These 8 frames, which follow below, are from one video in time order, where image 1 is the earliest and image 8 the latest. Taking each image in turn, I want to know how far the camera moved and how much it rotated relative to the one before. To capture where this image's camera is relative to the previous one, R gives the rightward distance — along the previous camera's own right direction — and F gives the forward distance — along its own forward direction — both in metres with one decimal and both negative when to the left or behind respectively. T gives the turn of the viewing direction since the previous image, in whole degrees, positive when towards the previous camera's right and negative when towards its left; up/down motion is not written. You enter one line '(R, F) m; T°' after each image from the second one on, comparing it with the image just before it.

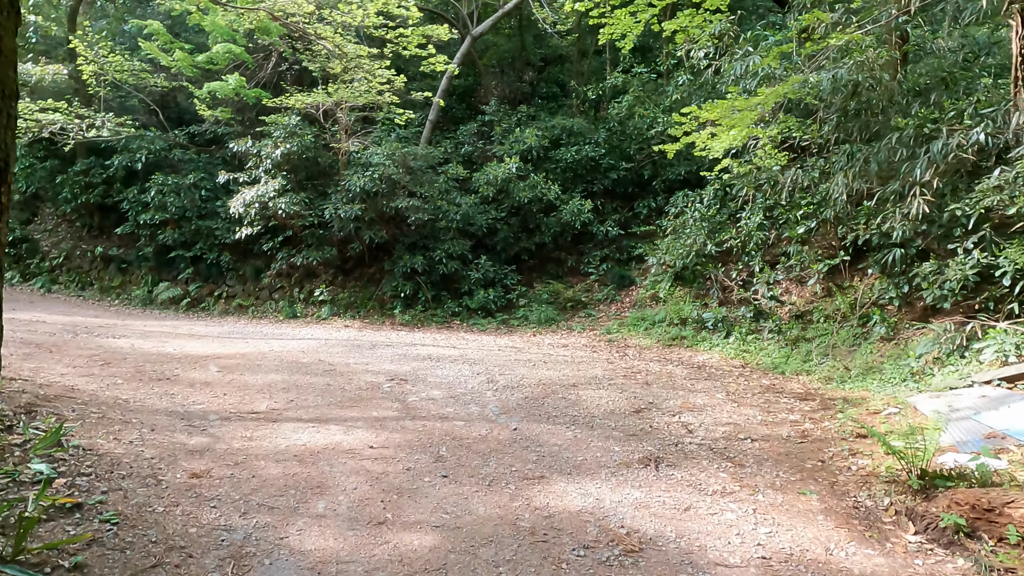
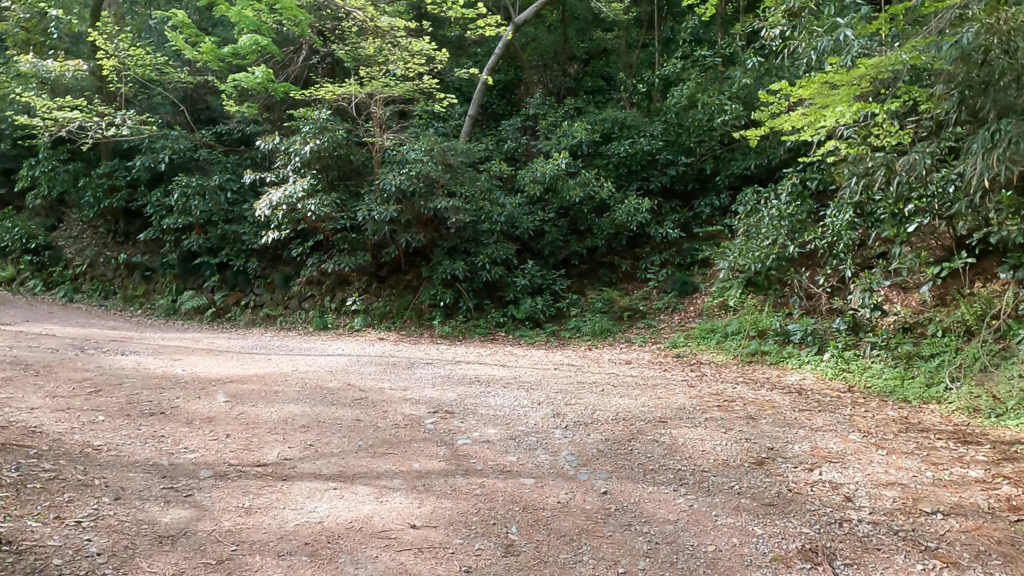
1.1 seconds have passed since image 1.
(-0.3, +1.2) m; -3°
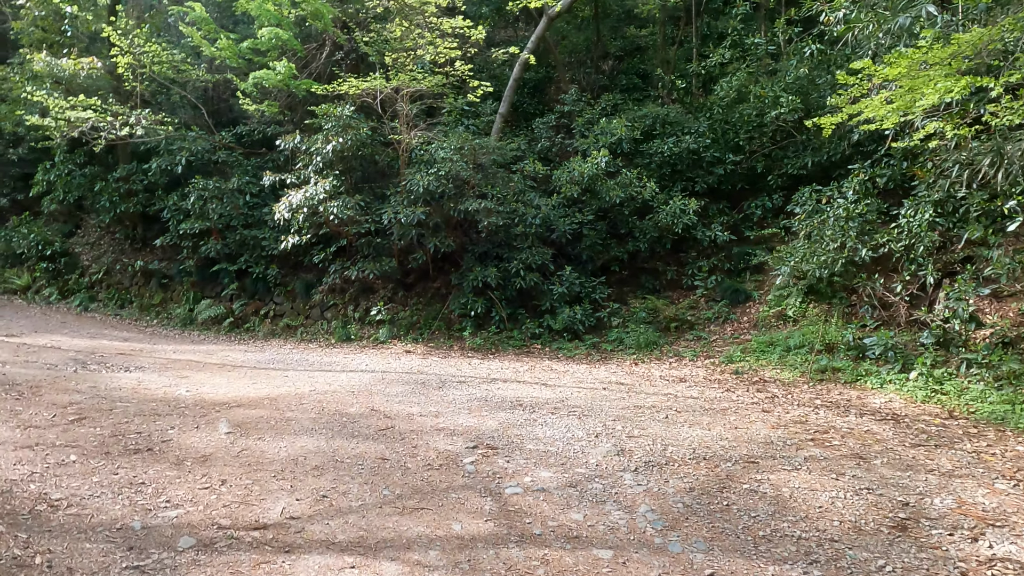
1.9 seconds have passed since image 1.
(-0.2, +0.8) m; -2°
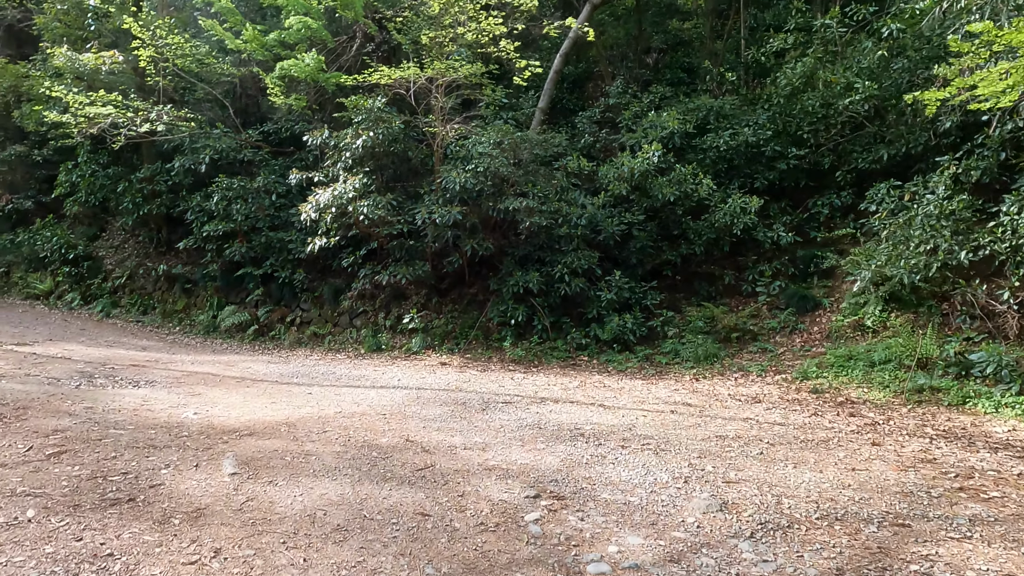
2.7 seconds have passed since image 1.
(-0.2, +0.8) m; -3°
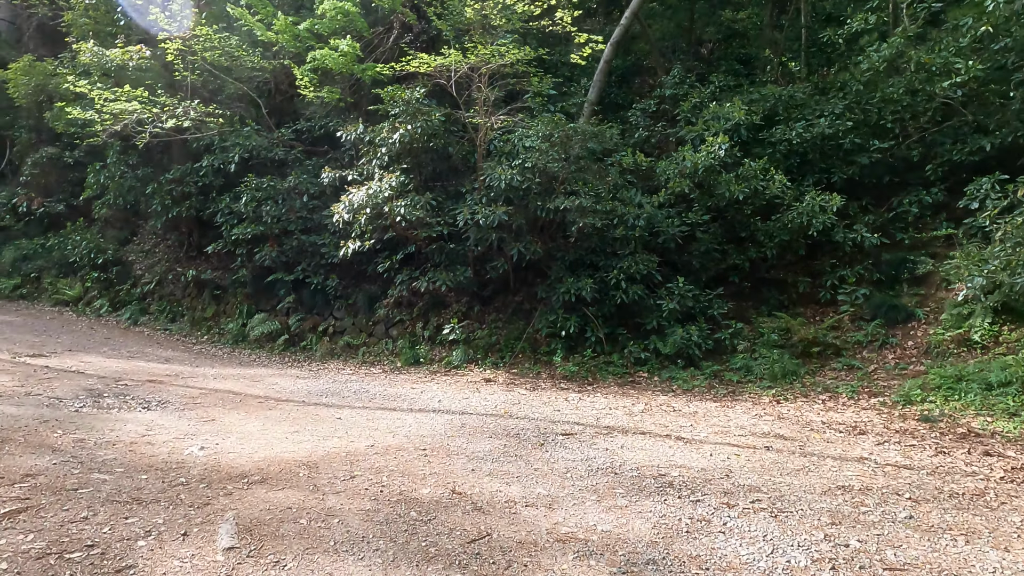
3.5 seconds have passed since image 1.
(-0.2, +0.9) m; -3°
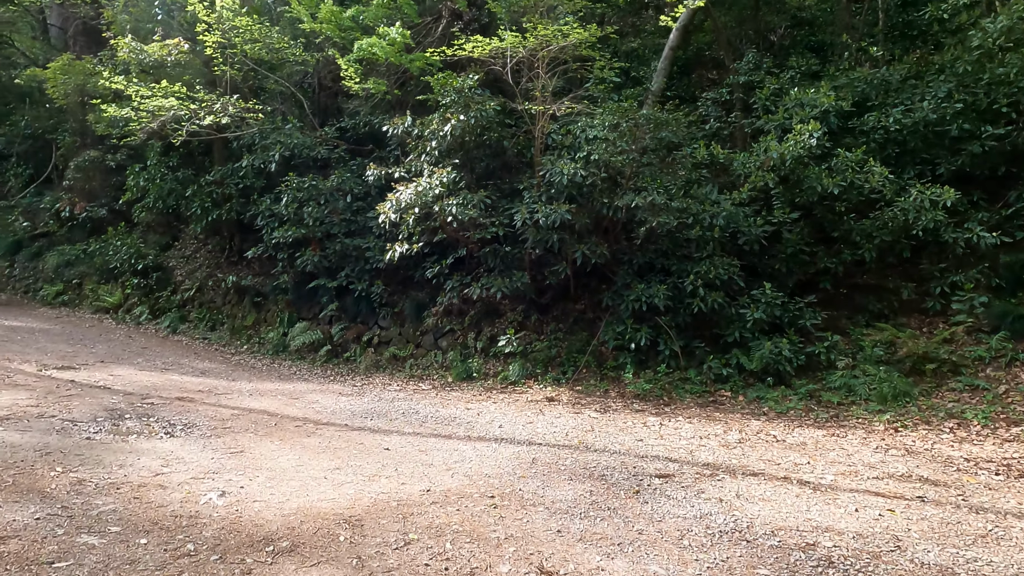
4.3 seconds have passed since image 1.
(-0.3, +0.8) m; -4°
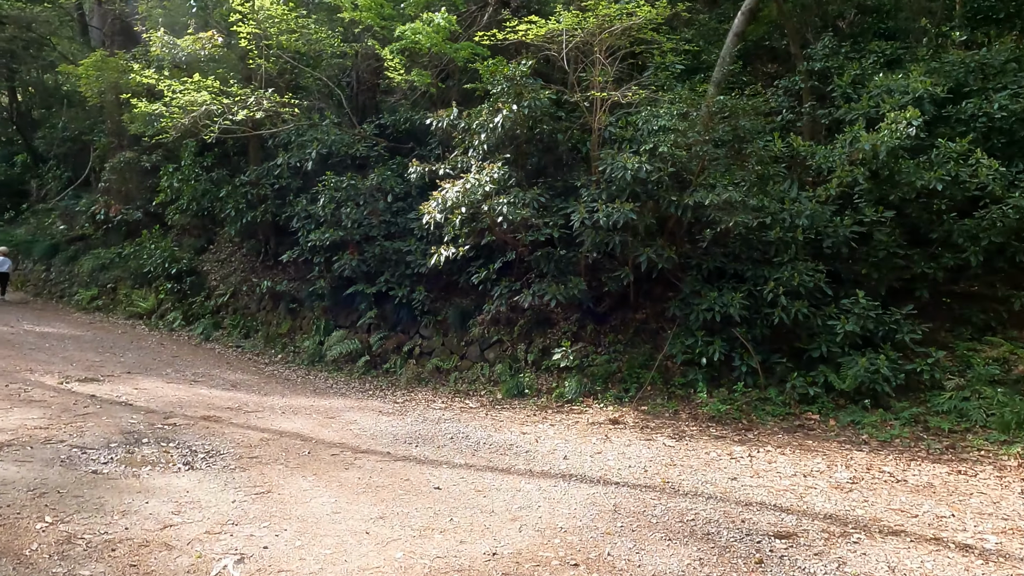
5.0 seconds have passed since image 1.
(-0.2, +0.7) m; -3°
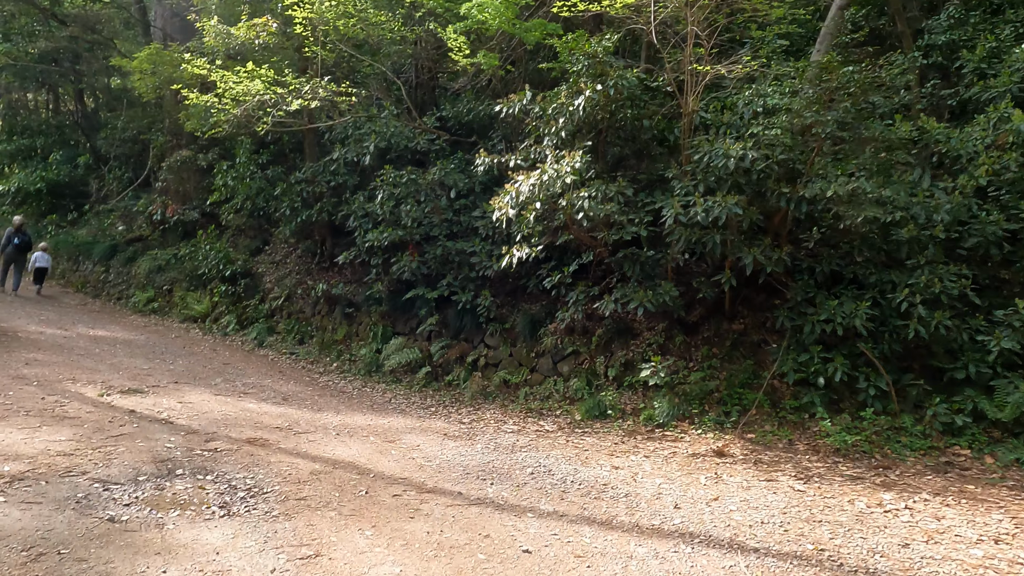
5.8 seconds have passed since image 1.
(-0.3, +0.8) m; -5°
